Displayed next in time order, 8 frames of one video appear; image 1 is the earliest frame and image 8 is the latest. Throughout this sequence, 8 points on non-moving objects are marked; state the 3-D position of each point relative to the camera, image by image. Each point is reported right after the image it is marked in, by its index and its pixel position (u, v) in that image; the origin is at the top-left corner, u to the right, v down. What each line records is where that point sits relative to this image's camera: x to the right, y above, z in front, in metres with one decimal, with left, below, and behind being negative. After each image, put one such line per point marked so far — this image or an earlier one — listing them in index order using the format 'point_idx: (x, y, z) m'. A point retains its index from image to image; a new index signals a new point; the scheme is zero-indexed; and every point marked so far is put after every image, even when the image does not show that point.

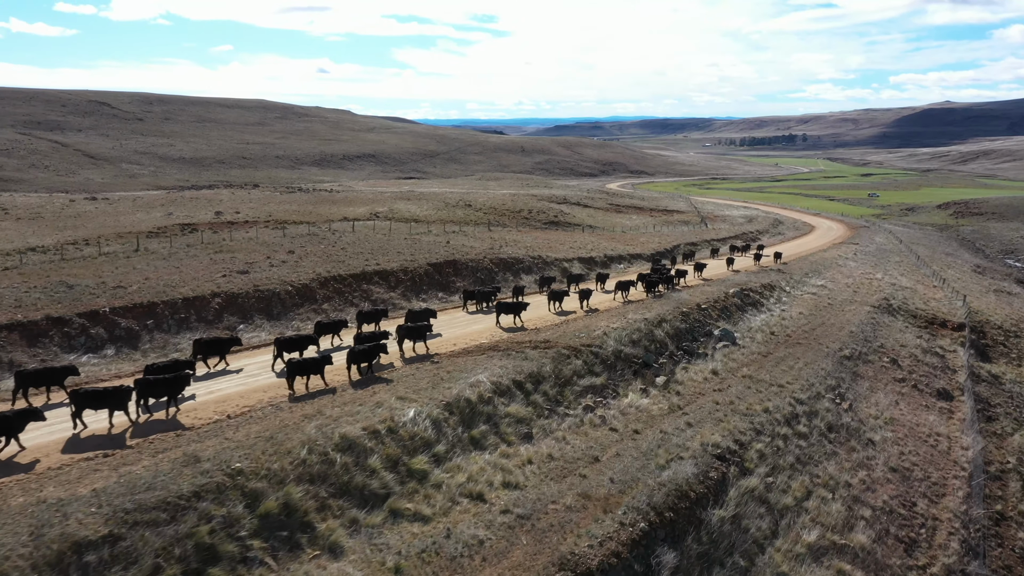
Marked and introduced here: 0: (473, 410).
0: (-0.9, -2.9, +18.8) m
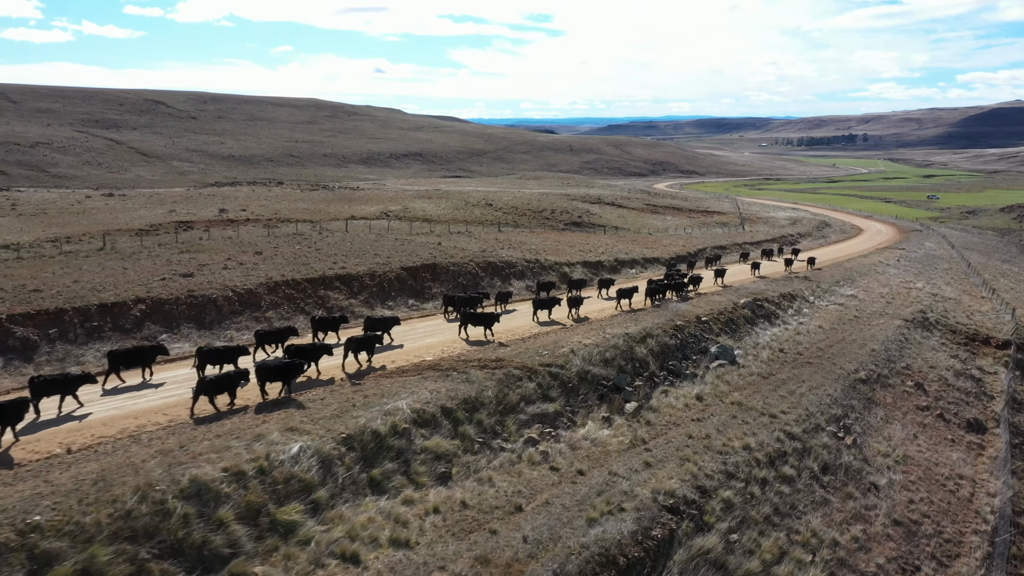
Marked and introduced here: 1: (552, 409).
0: (-2.7, -3.2, +16.0) m
1: (+1.0, -3.0, +19.7) m
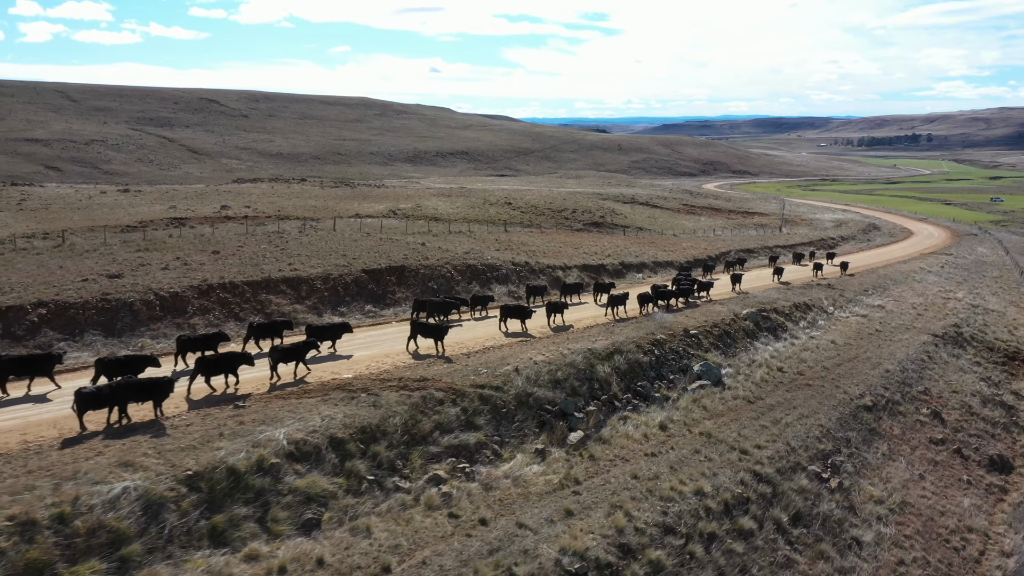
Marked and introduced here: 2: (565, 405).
0: (-4.7, -3.4, +13.5) m
1: (-0.8, -3.2, +17.0) m
2: (+1.3, -2.9, +19.3) m
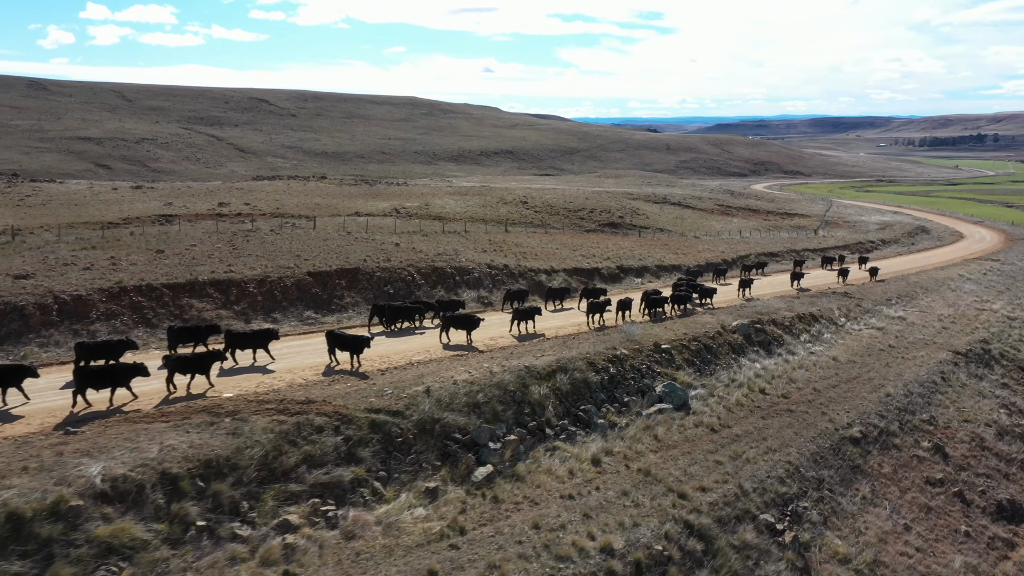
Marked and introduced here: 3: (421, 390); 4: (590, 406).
0: (-7.1, -3.5, +11.3) m
1: (-3.0, -3.4, +14.5) m
2: (-0.7, -3.1, +16.7) m
3: (-2.0, -2.2, +17.5) m
4: (+1.9, -2.9, +19.4) m
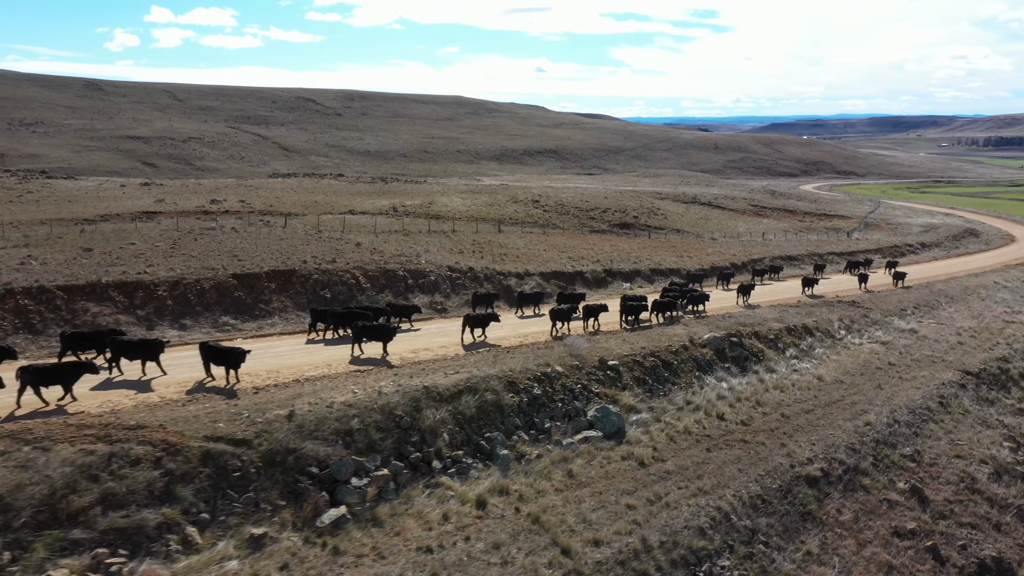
0: (-9.8, -3.6, +9.3) m
1: (-5.5, -3.6, +12.2) m
2: (-3.1, -3.2, +14.3) m
3: (-4.3, -2.4, +15.2) m
4: (-0.3, -3.1, +16.9) m
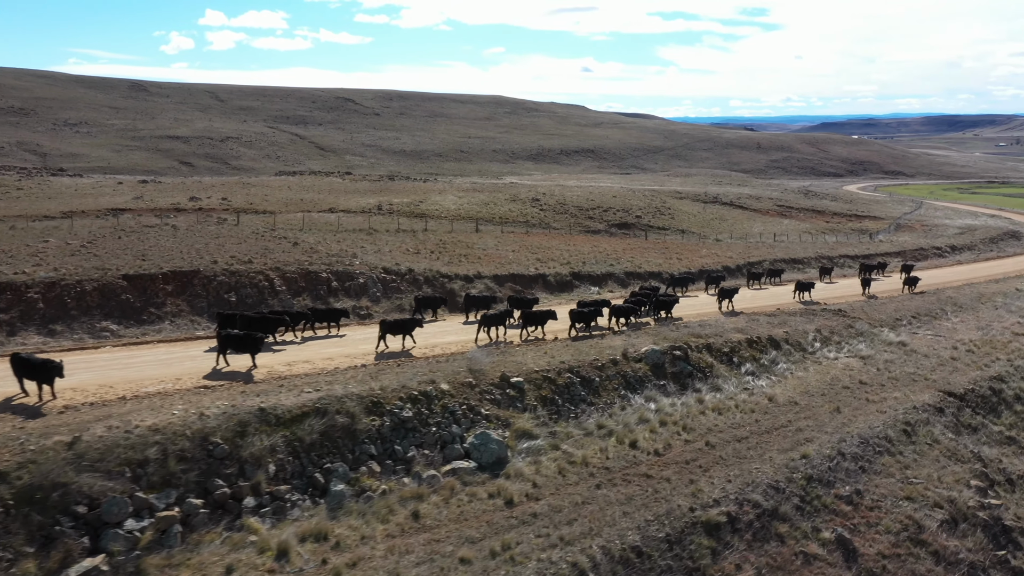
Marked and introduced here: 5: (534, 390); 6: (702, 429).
0: (-13.0, -3.6, +7.4) m
1: (-8.6, -3.6, +10.2) m
2: (-6.1, -3.3, +12.1) m
3: (-7.2, -2.5, +13.1) m
4: (-3.1, -3.2, +14.5) m
5: (+0.6, -2.4, +18.7) m
6: (+4.5, -3.3, +18.7) m
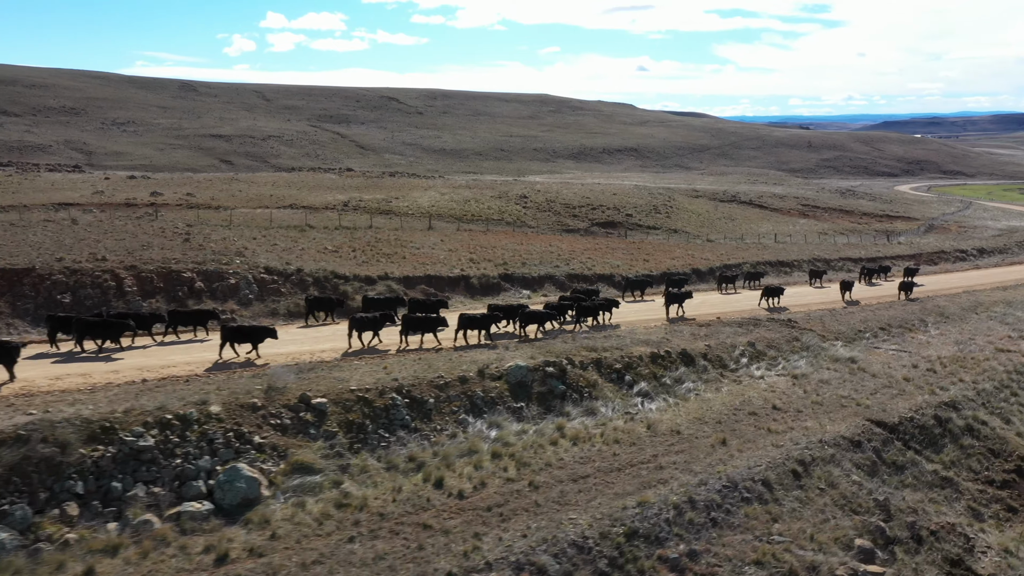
0: (-17.7, -3.6, +5.5) m
1: (-13.1, -3.6, +8.0) m
2: (-10.4, -3.4, +9.7) m
3: (-11.5, -2.5, +10.8) m
4: (-7.4, -3.3, +11.9) m
5: (-3.4, -2.5, +15.9) m
6: (+0.5, -3.5, +15.7) m
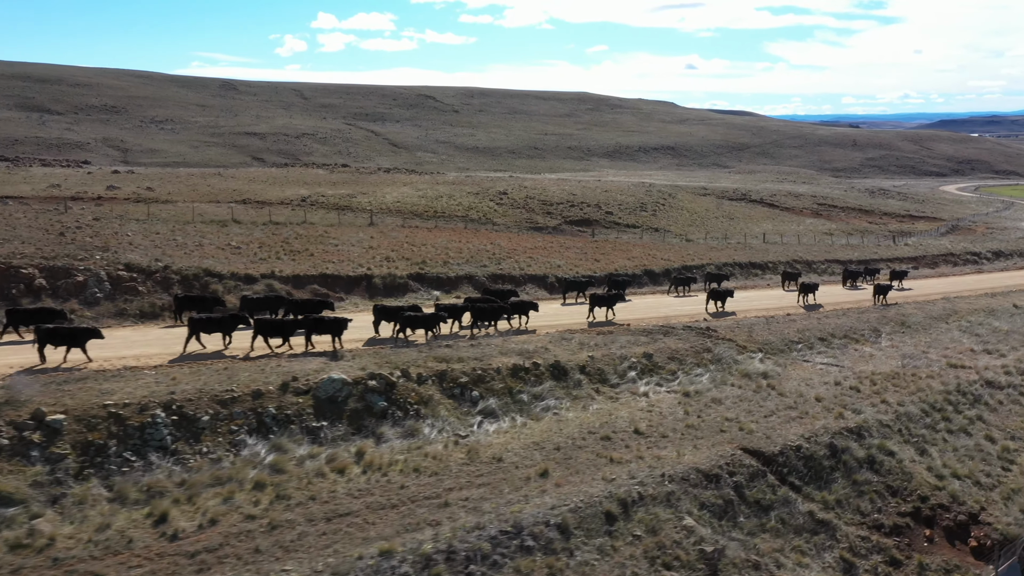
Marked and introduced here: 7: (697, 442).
0: (-22.3, -3.4, +4.2) m
1: (-17.6, -3.5, +6.4) m
2: (-14.8, -3.3, +8.0) m
3: (-15.9, -2.4, +9.1) m
4: (-11.6, -3.2, +10.0) m
5: (-7.5, -2.5, +13.8) m
6: (-3.6, -3.5, +13.4) m
7: (+4.0, -3.3, +16.9) m
